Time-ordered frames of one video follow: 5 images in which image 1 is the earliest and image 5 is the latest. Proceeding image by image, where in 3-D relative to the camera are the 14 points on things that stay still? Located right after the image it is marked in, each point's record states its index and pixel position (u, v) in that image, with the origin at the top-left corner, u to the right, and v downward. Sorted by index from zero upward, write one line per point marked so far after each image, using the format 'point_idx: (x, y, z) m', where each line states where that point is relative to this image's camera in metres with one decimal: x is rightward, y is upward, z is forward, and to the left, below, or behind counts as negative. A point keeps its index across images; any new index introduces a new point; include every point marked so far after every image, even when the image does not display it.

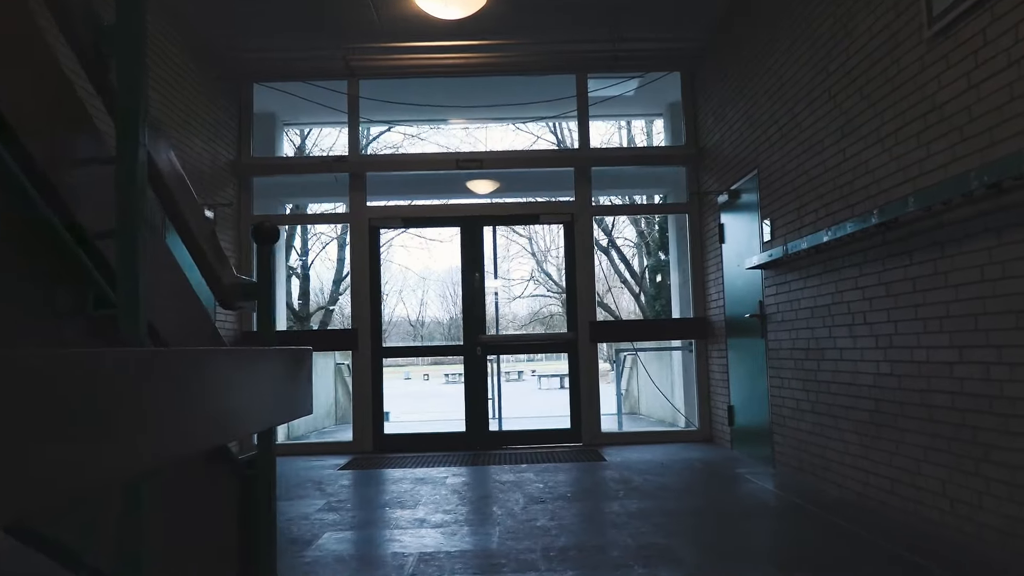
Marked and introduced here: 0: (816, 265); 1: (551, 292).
0: (+1.8, +0.1, +4.5) m
1: (+0.3, -0.1, +7.3) m
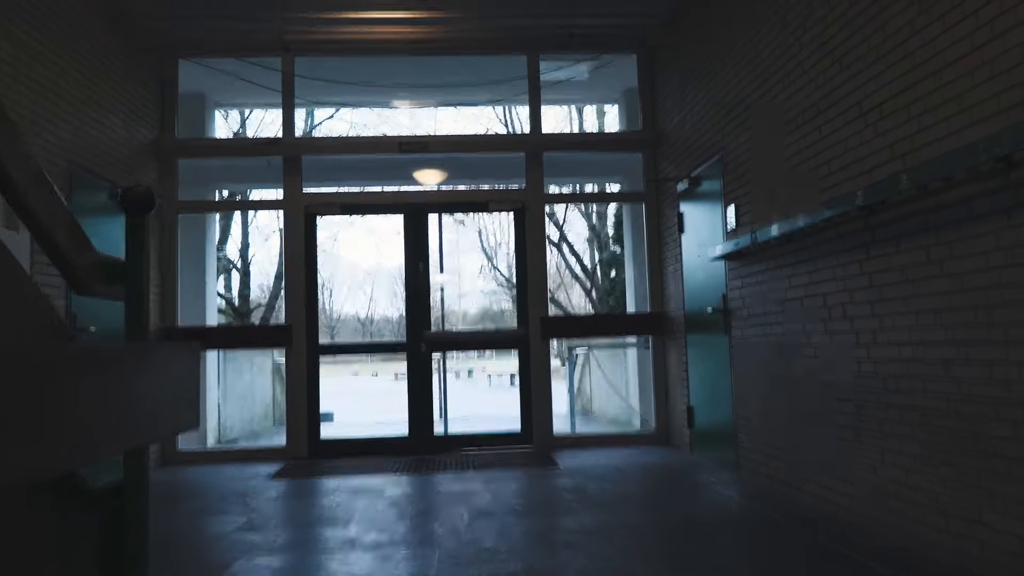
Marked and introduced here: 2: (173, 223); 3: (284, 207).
0: (+1.5, +0.2, +4.2) m
1: (-0.1, 0.0, +6.8) m
2: (-2.9, +0.6, +6.6) m
3: (-2.0, +0.7, +6.7) m
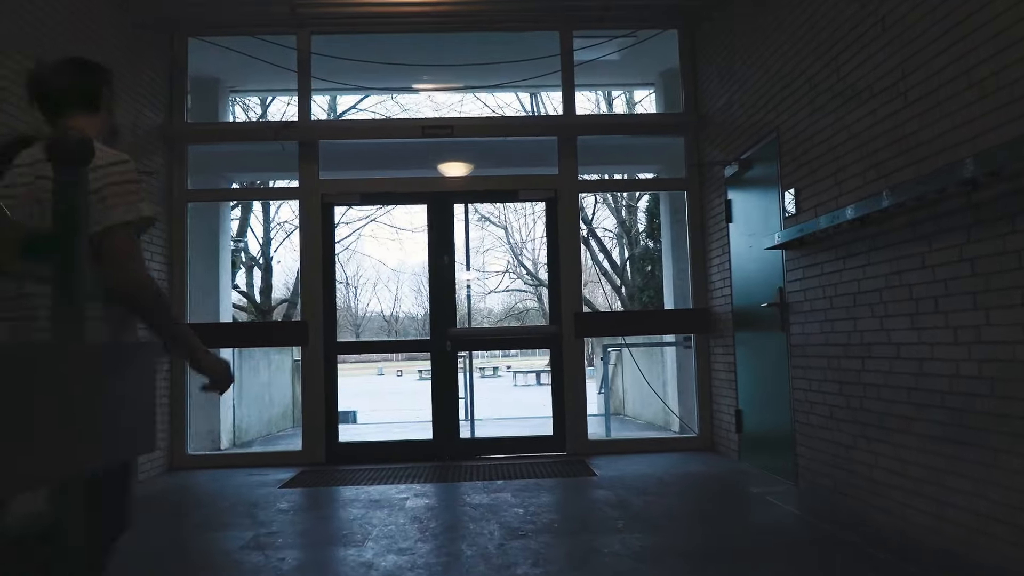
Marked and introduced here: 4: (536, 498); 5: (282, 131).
0: (+1.7, +0.2, +3.7) m
1: (+0.1, 0.0, +6.4) m
2: (-2.7, +0.6, +6.2) m
3: (-1.7, +0.8, +6.3) m
4: (+0.1, -1.2, +4.4) m
5: (-1.9, +1.3, +6.2) m
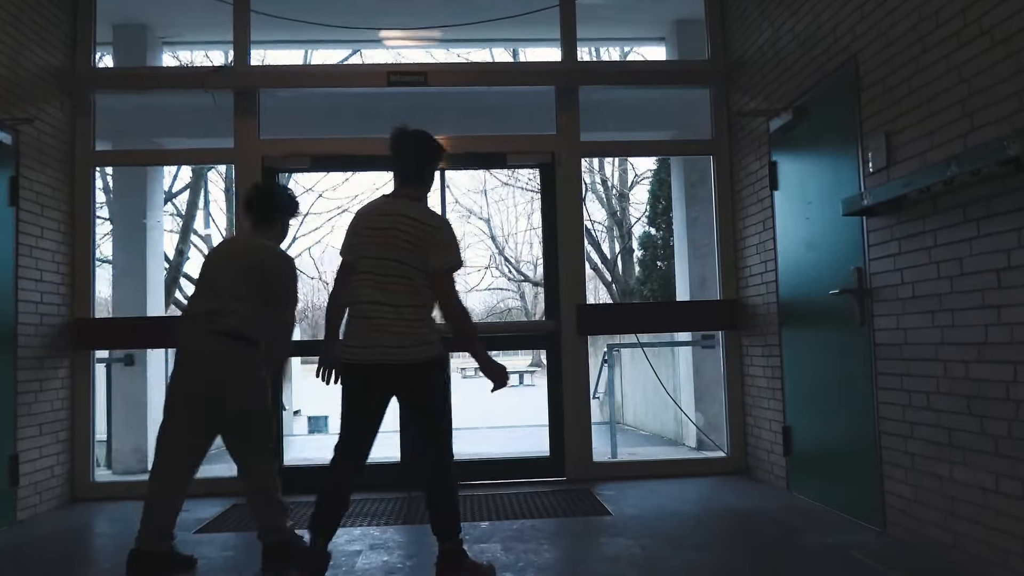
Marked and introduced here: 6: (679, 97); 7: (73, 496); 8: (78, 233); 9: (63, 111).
0: (+1.7, +0.3, +2.6) m
1: (0.0, +0.1, +5.2) m
2: (-2.8, +0.7, +5.0) m
3: (-1.8, +0.9, +5.0) m
4: (+0.1, -1.1, +3.2) m
5: (-2.0, +1.4, +5.0) m
6: (+1.2, +1.4, +5.4) m
7: (-2.8, -1.3, +4.8) m
8: (-2.8, +0.4, +5.0) m
9: (-2.9, +1.1, +4.9) m
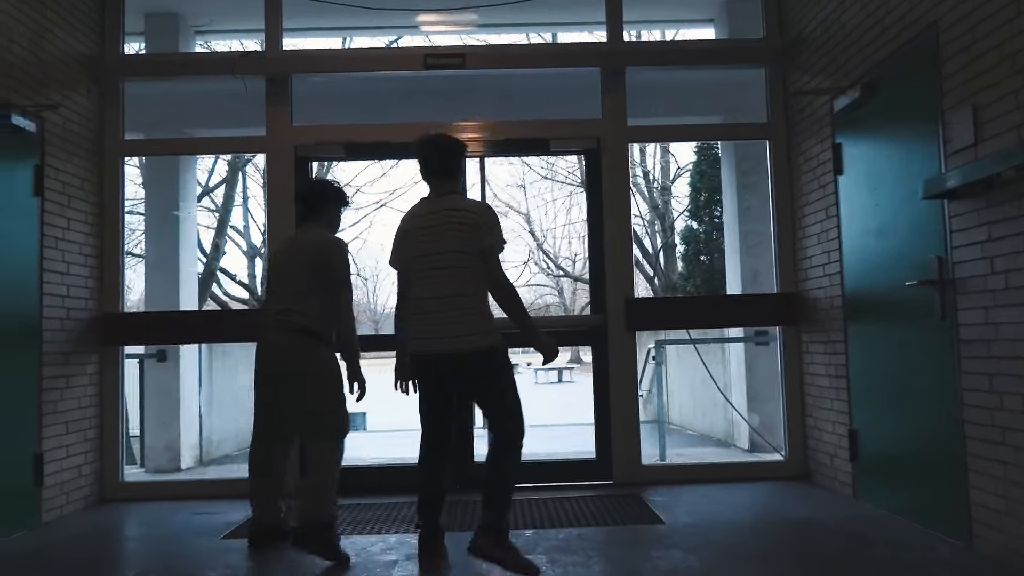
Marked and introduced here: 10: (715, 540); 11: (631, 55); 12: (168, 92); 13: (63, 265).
0: (+1.8, +0.3, +2.2) m
1: (+0.3, +0.2, +5.0) m
2: (-2.5, +0.8, +4.8) m
3: (-1.6, +0.9, +4.9) m
4: (+0.3, -1.1, +3.0) m
5: (-1.7, +1.4, +4.8) m
6: (+1.4, +1.4, +5.1) m
7: (-2.5, -1.3, +4.7) m
8: (-2.6, +0.4, +4.8) m
9: (-2.6, +1.2, +4.8) m
10: (+0.9, -1.1, +3.4) m
11: (+0.8, +1.5, +4.9) m
12: (-2.3, +1.3, +5.0) m
13: (-2.6, +0.1, +4.4) m
